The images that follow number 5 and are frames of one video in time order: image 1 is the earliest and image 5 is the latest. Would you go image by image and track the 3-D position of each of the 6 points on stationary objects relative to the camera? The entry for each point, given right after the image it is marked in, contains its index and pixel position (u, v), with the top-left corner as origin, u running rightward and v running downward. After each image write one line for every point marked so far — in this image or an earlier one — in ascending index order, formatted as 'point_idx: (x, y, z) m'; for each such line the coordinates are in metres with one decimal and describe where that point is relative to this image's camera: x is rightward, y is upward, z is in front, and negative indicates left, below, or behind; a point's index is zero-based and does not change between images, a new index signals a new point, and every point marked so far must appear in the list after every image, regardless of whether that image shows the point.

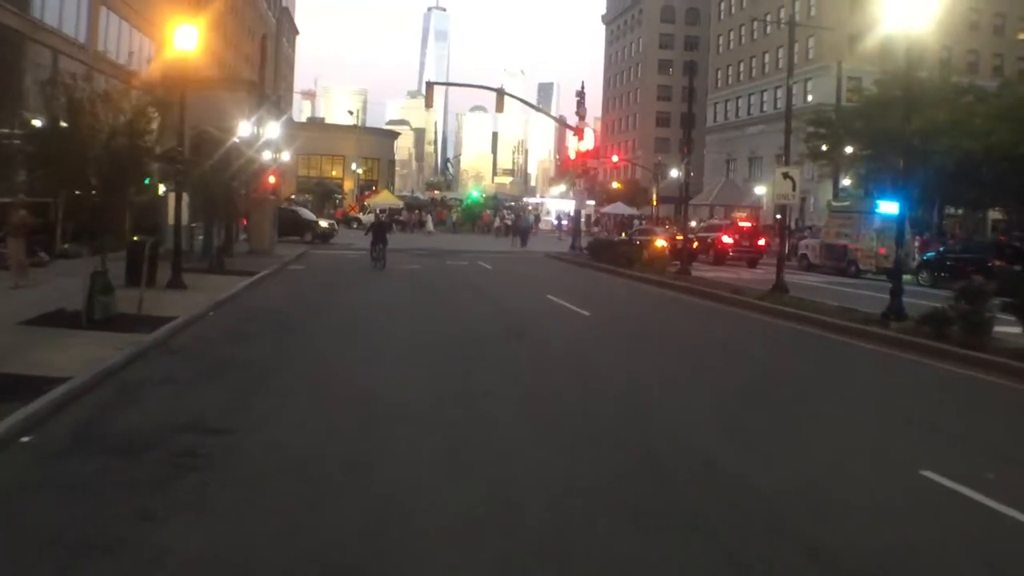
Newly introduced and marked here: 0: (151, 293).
0: (-6.5, -0.1, +16.0) m
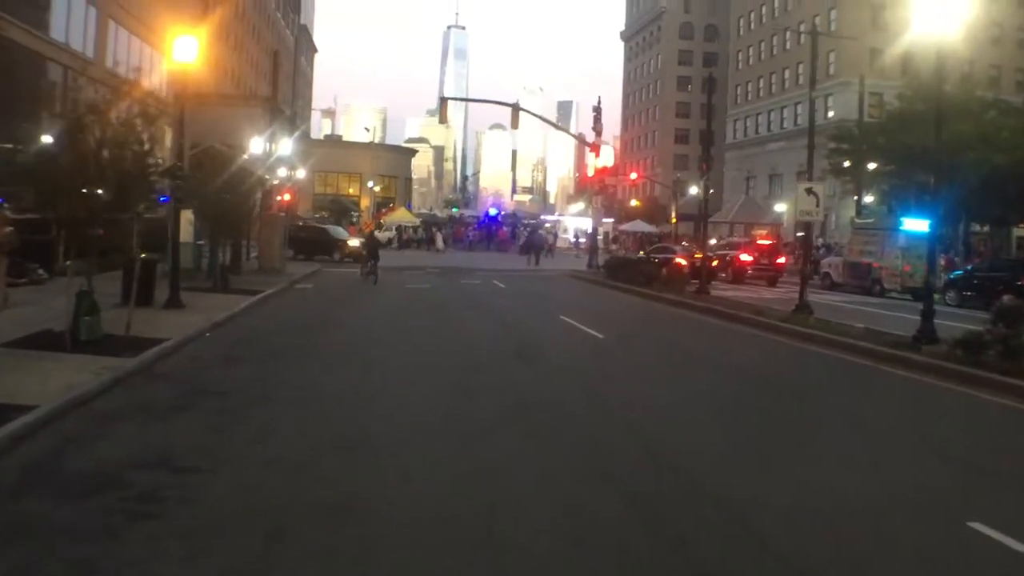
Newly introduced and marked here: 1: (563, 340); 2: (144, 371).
0: (-6.3, -0.4, +15.5) m
1: (+0.8, -1.0, +16.8) m
2: (-4.6, -1.1, +11.3) m
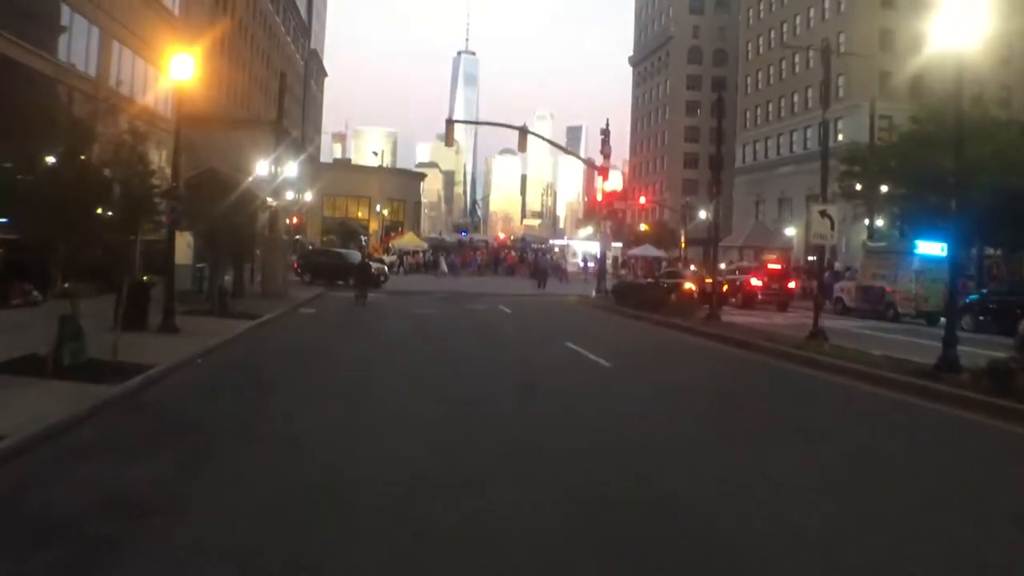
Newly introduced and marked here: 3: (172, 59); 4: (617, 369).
0: (-6.2, -0.8, +15.0) m
1: (+0.9, -1.5, +16.3) m
2: (-4.6, -1.4, +10.8) m
3: (-5.6, +3.8, +15.1) m
4: (+1.9, -1.5, +16.7) m
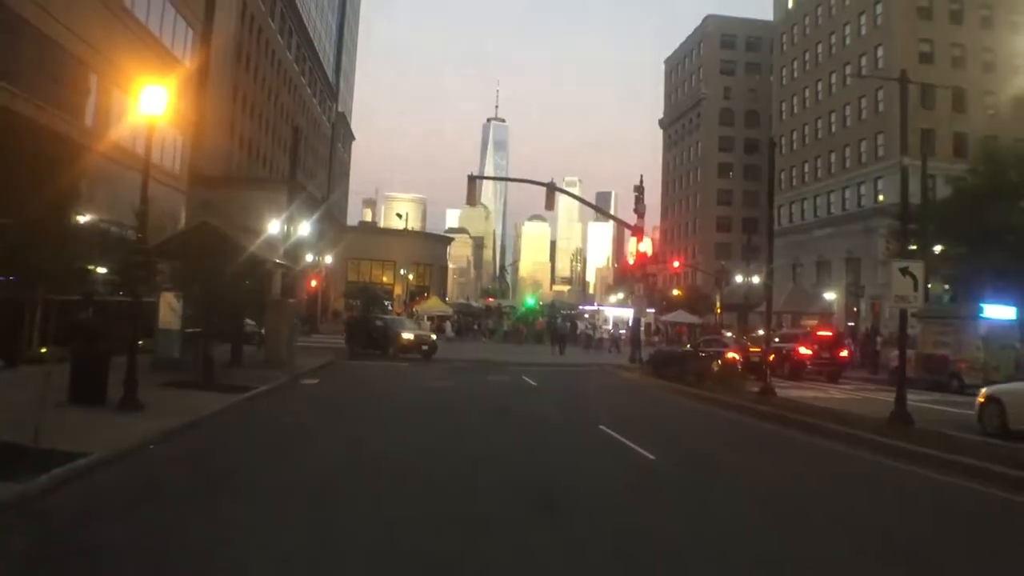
0: (-5.9, -1.8, +12.7) m
1: (+1.2, -2.6, +13.7) m
2: (-4.4, -2.0, +8.4) m
3: (-5.3, +2.8, +13.1) m
4: (+2.3, -2.6, +14.0) m
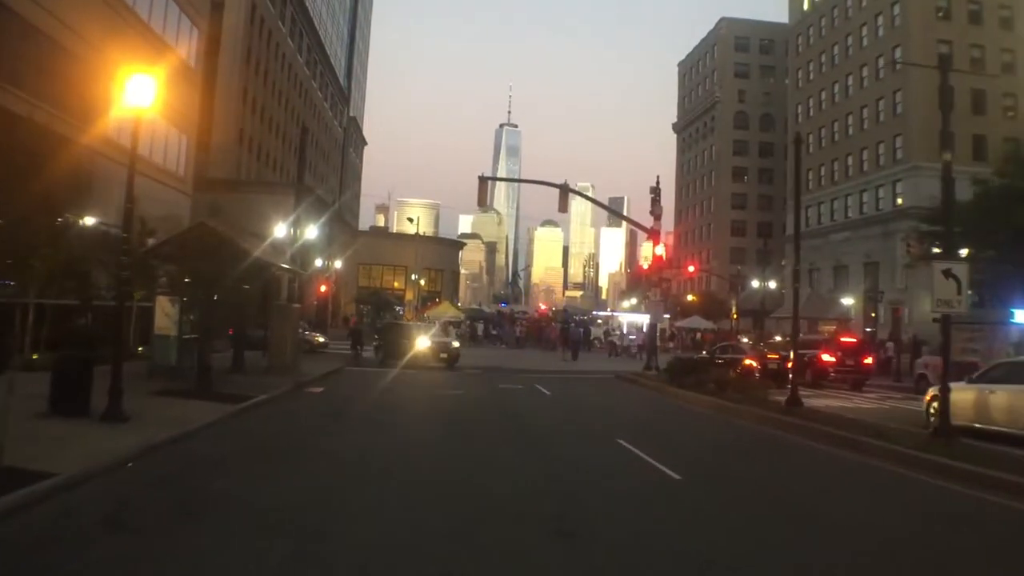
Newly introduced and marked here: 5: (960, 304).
0: (-5.8, -1.8, +11.8) m
1: (+1.4, -2.6, +12.7) m
2: (-4.3, -2.1, +7.5) m
3: (-5.1, +2.8, +12.3) m
4: (+2.5, -2.7, +13.1) m
5: (+7.8, -0.3, +16.5) m
